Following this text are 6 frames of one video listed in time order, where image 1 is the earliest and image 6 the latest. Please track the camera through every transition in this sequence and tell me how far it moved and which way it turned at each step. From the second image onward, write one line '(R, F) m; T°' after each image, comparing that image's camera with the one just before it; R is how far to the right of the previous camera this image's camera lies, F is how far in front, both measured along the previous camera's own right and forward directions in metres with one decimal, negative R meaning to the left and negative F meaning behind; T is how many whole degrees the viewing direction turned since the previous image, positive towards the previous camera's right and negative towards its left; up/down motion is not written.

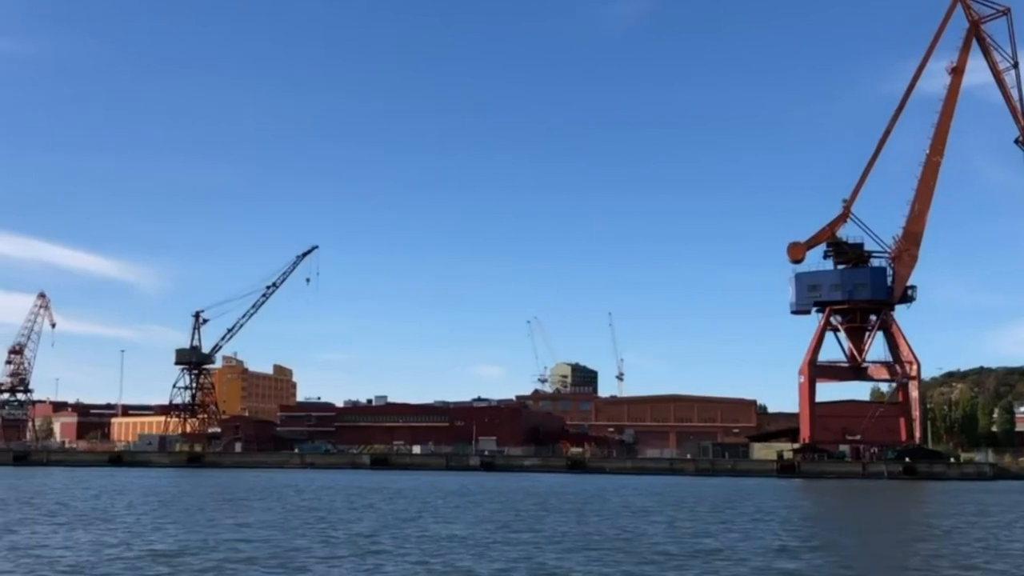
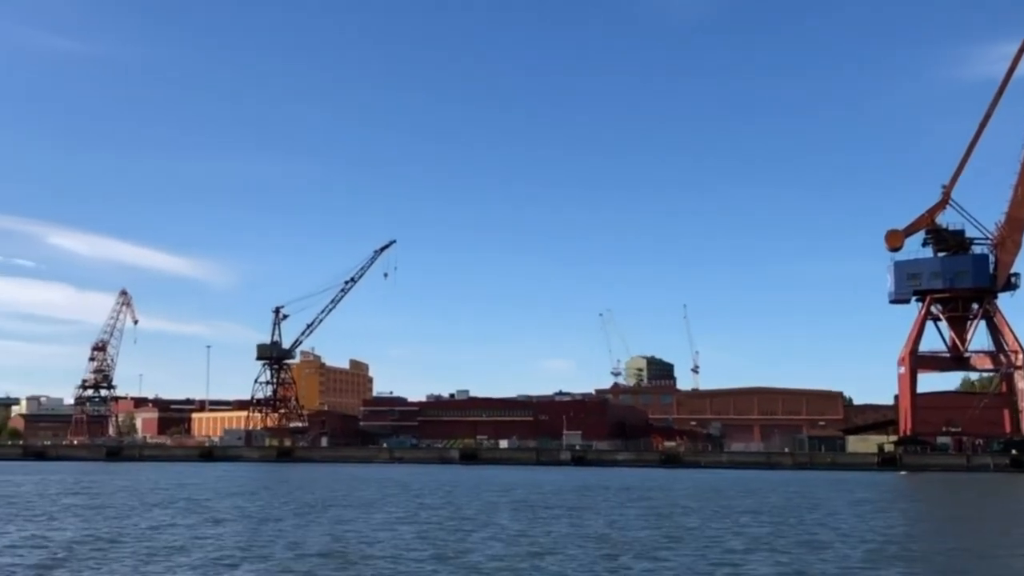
(-1.2, +0.7) m; -3°
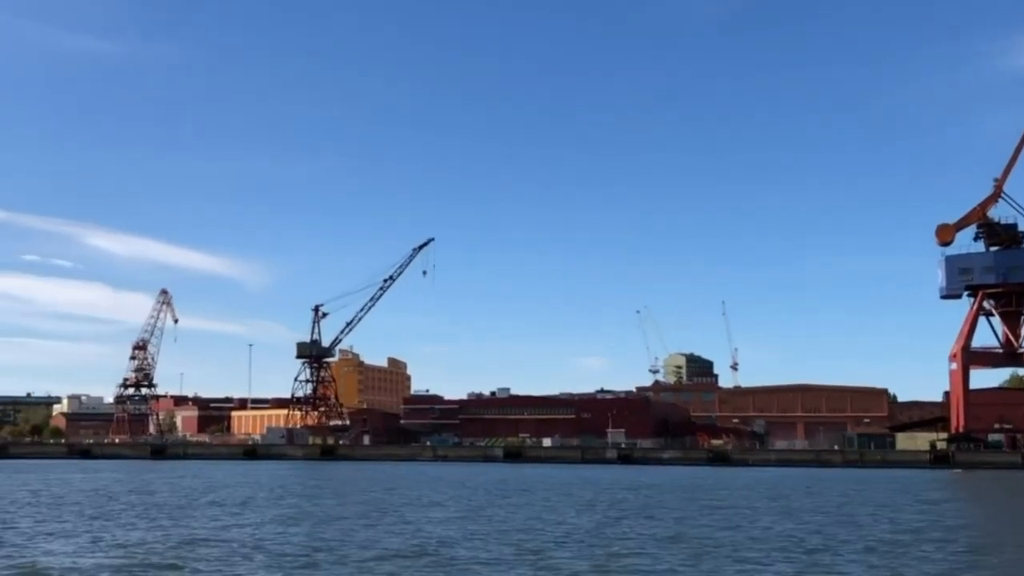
(-0.5, +0.4) m; -1°
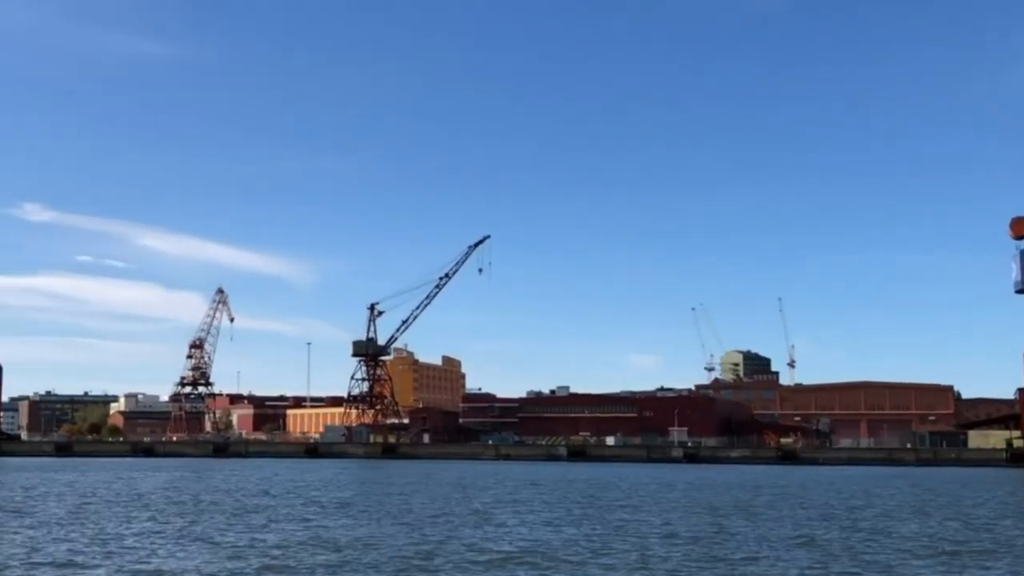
(-0.7, +0.6) m; -2°
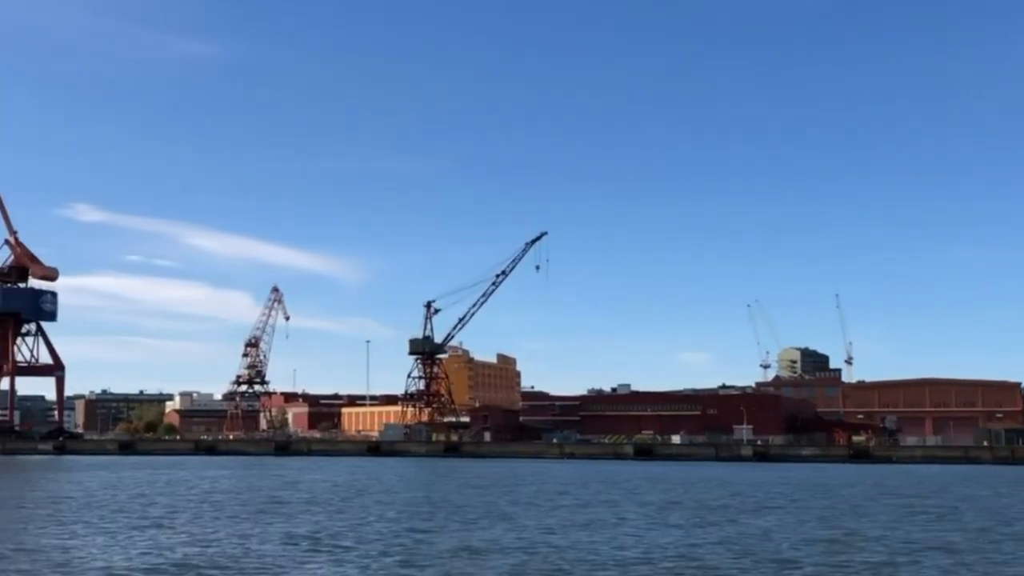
(-0.9, +0.6) m; -2°
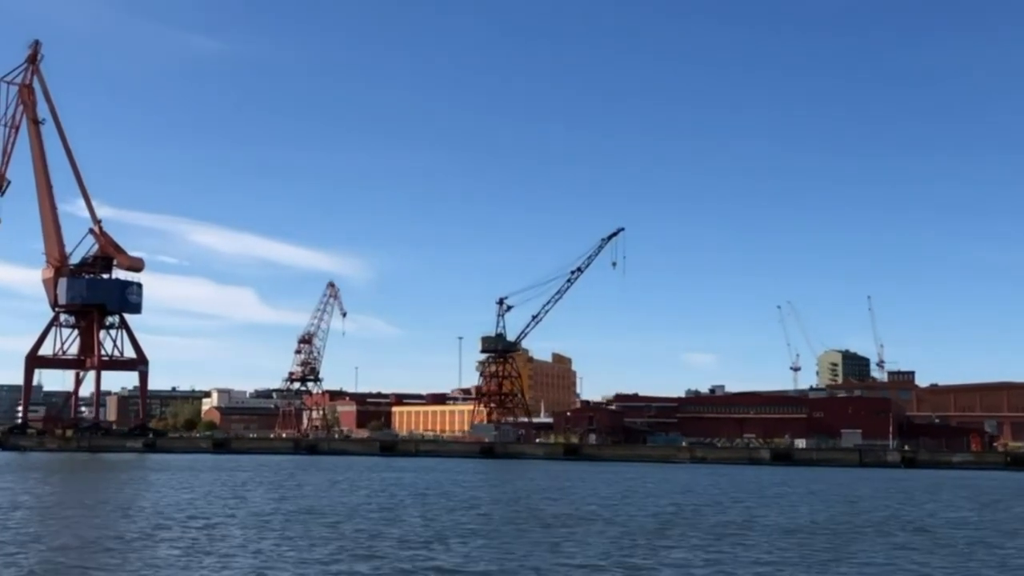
(-7.0, +1.7) m; +2°
